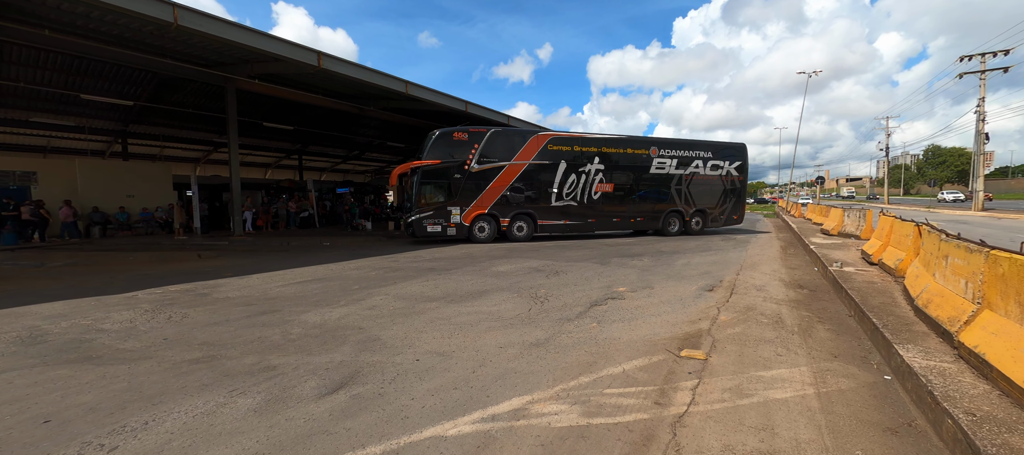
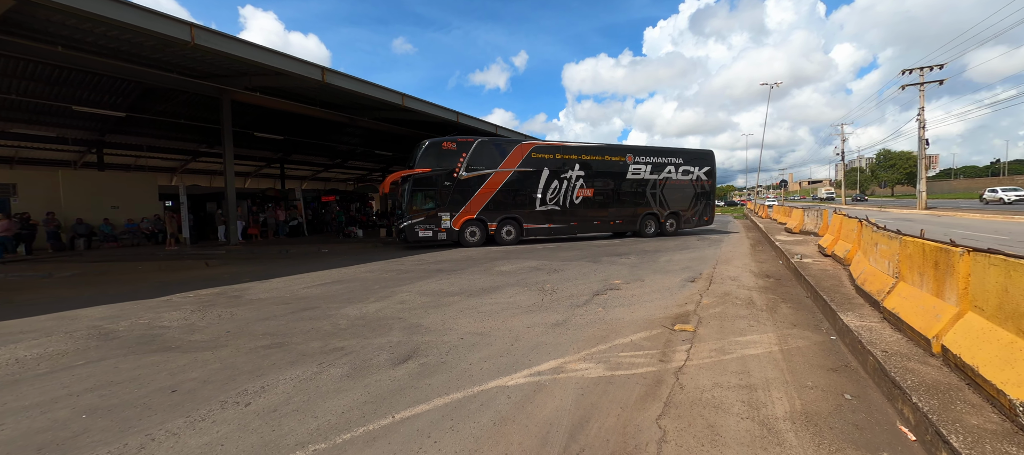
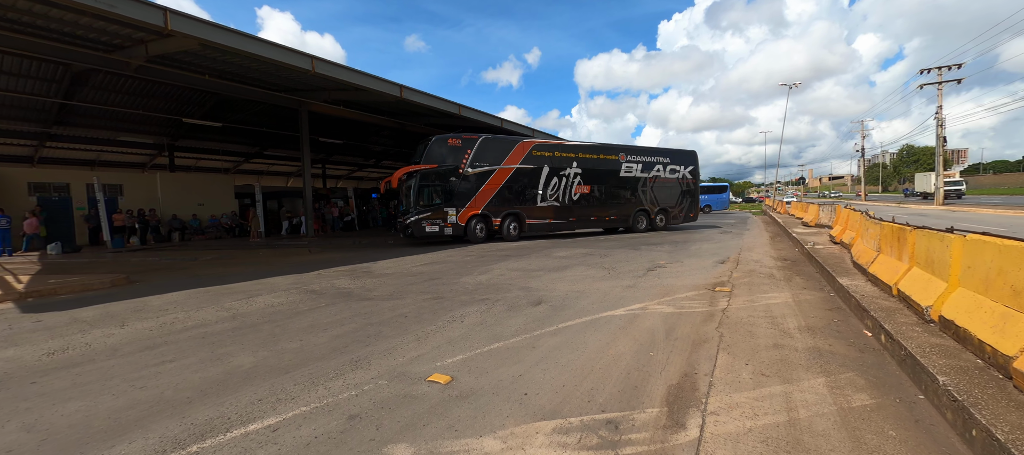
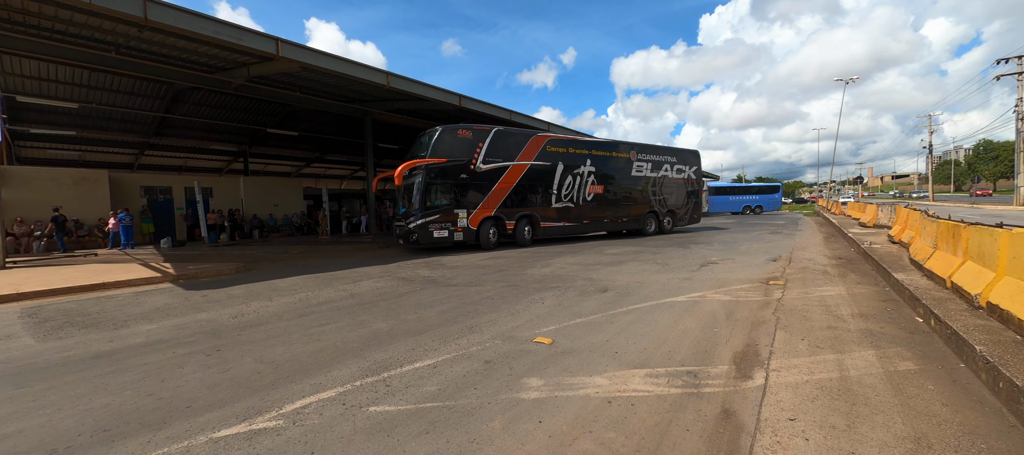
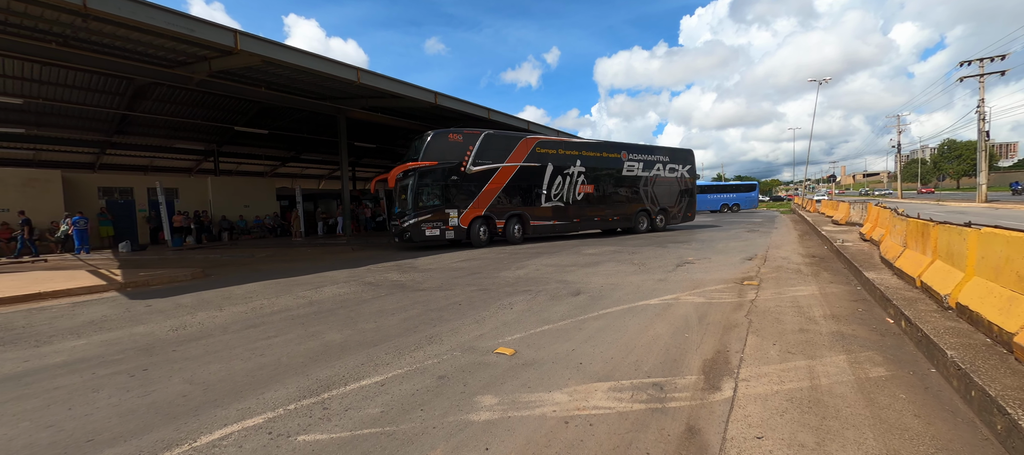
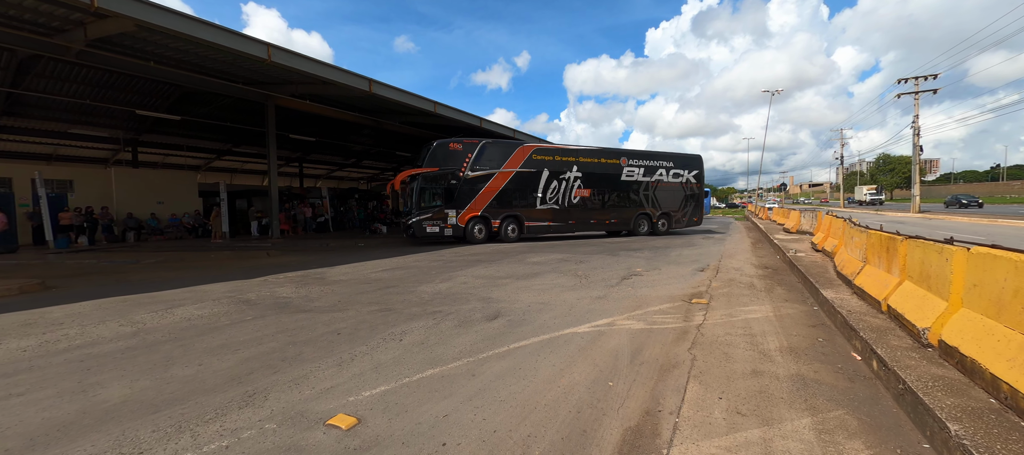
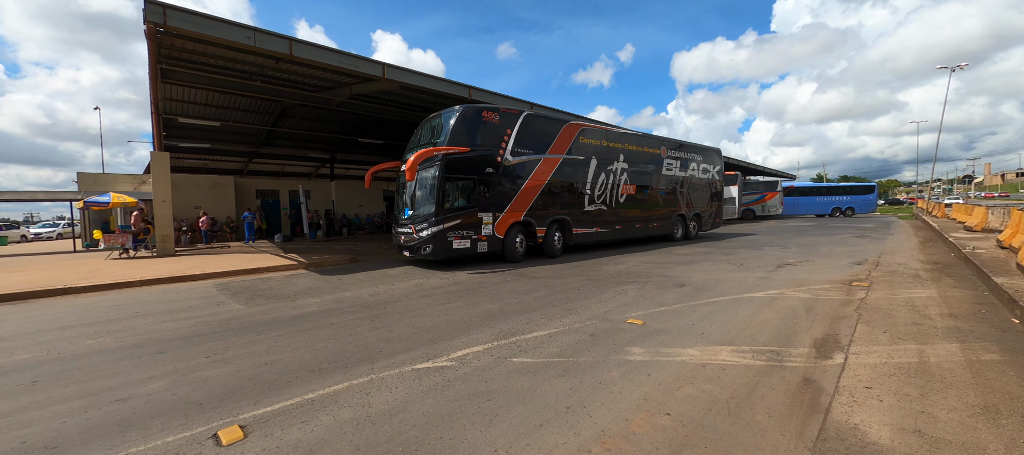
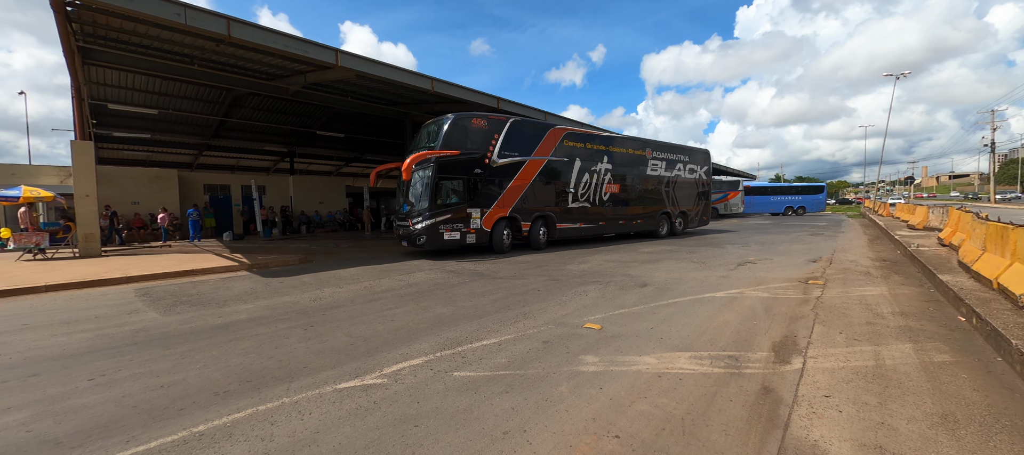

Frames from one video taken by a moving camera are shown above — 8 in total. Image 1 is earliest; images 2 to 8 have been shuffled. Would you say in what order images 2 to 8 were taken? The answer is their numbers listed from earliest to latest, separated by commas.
2, 6, 3, 5, 4, 8, 7
